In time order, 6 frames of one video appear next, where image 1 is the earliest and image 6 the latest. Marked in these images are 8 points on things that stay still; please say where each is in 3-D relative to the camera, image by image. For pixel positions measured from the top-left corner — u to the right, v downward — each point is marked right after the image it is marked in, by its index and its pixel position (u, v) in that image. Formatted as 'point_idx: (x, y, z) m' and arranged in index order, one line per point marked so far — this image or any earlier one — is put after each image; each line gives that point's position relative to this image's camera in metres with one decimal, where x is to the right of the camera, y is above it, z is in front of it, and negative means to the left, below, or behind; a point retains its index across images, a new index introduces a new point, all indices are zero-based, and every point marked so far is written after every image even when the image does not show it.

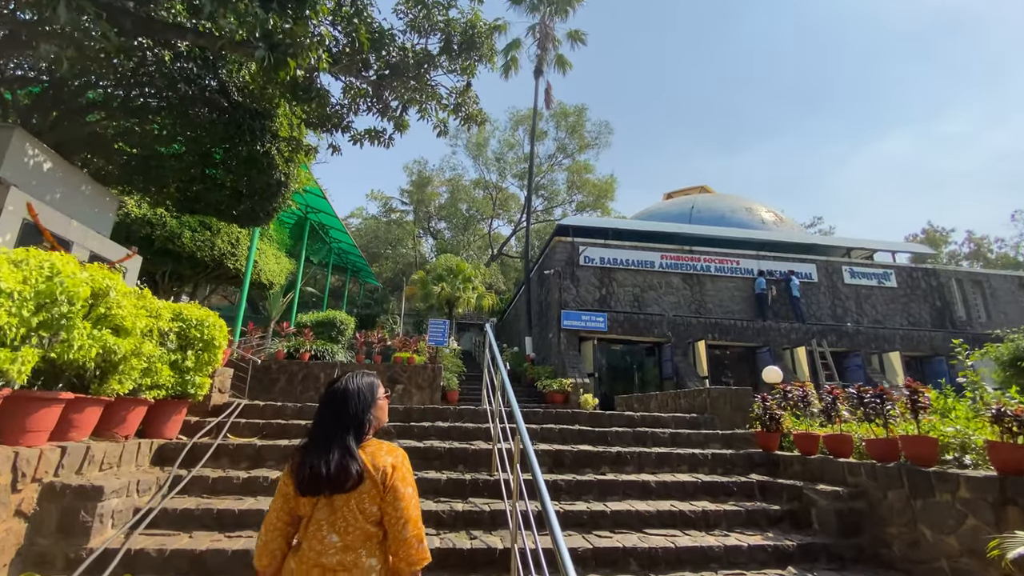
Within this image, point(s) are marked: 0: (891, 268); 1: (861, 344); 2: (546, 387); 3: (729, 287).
0: (+9.8, +0.5, +13.4) m
1: (+8.3, -1.3, +12.3) m
2: (+0.7, -1.9, +9.9) m
3: (+5.2, 0.0, +12.3) m
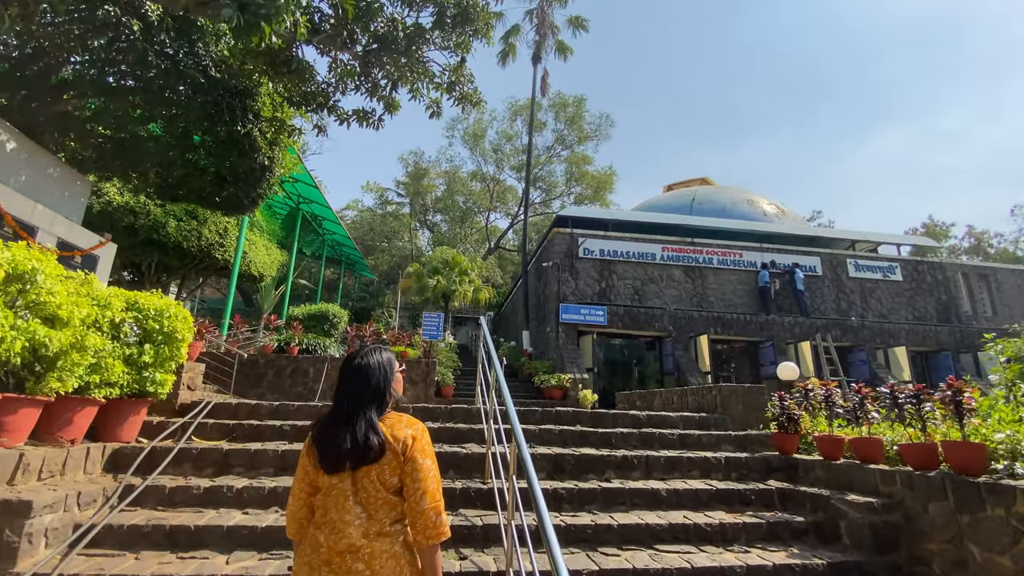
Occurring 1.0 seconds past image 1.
0: (+9.8, +0.7, +13.1) m
1: (+8.3, -1.2, +12.0) m
2: (+0.6, -1.8, +9.5) m
3: (+5.1, +0.2, +12.0) m
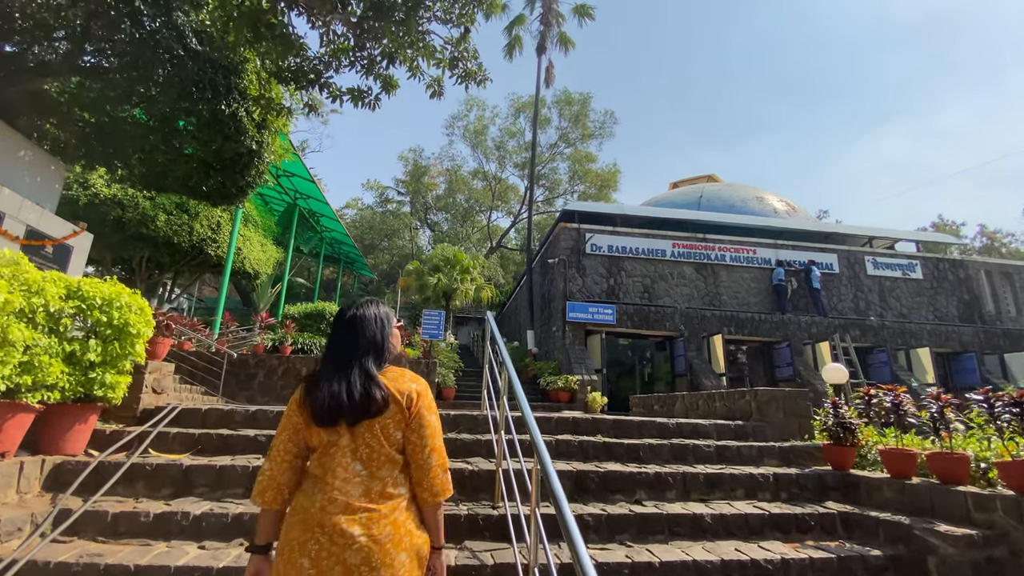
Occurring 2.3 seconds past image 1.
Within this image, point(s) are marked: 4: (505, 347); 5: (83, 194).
0: (+9.9, +0.7, +12.6) m
1: (+8.4, -1.1, +11.5) m
2: (+0.7, -1.7, +9.1) m
3: (+5.2, +0.2, +11.5) m
4: (-0.1, -0.5, +4.1) m
5: (-8.4, +1.8, +10.1) m
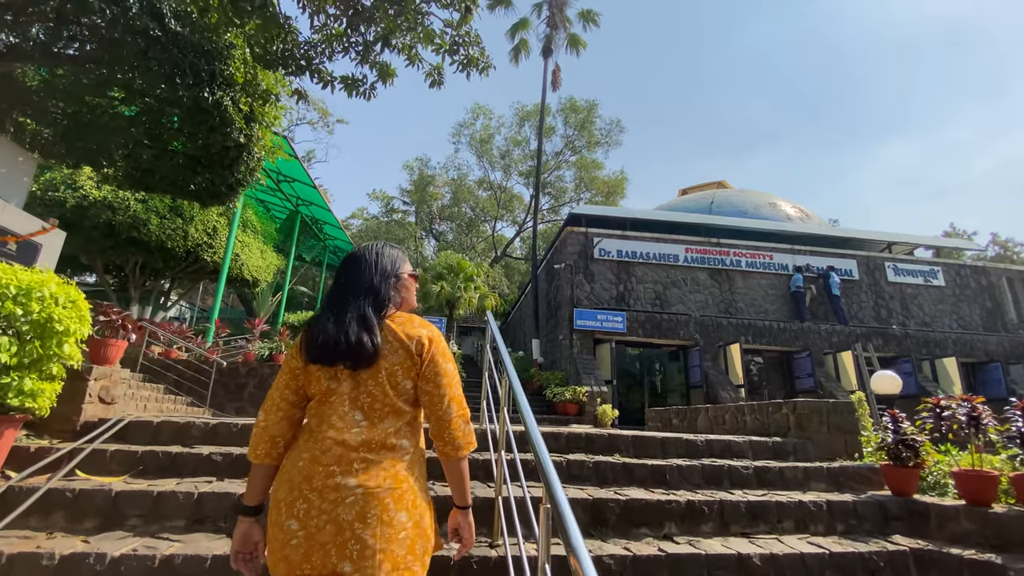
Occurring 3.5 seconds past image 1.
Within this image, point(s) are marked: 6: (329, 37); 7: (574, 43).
0: (+10.0, +0.5, +12.1) m
1: (+8.5, -1.3, +11.0) m
2: (+0.8, -1.8, +8.6) m
3: (+5.3, +0.1, +11.0) m
4: (0.0, -0.5, +3.7) m
5: (-8.3, +1.7, +9.8) m
6: (-1.8, +2.5, +5.2) m
7: (+1.8, +7.0, +14.9) m
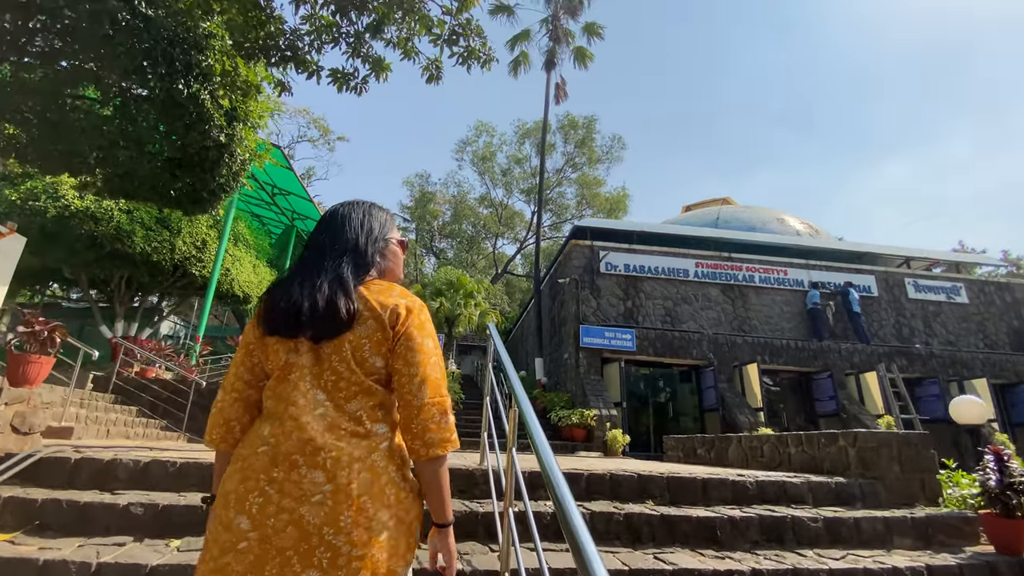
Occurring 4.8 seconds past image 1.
0: (+10.0, +0.2, +11.5) m
1: (+8.5, -1.6, +10.4) m
2: (+0.8, -2.0, +8.0) m
3: (+5.4, -0.2, +10.5) m
4: (0.0, -0.5, +3.1) m
5: (-8.2, +1.5, +9.3) m
6: (-1.8, +2.4, +4.8) m
7: (+1.8, +6.6, +14.6) m
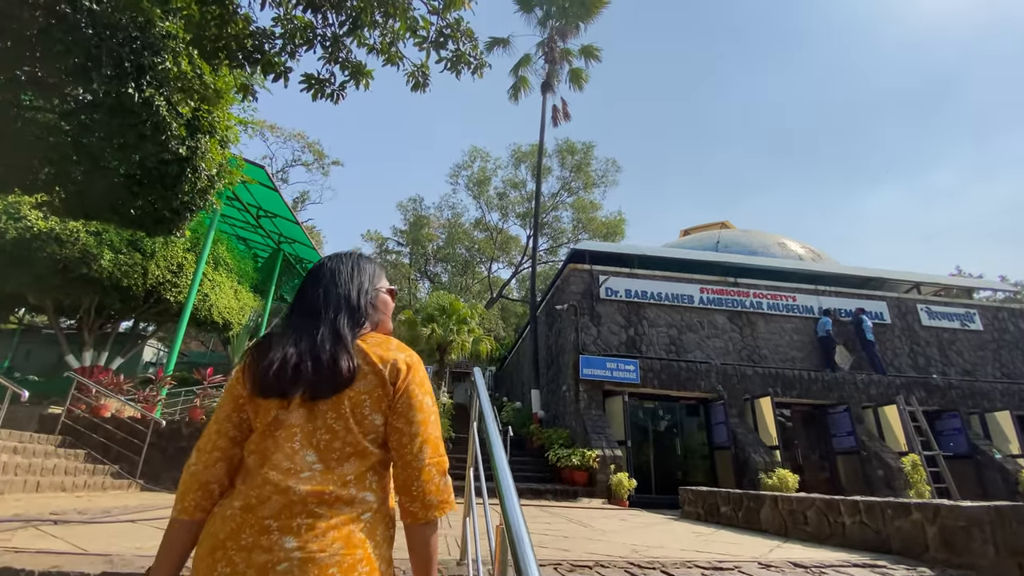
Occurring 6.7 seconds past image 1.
0: (+9.9, -0.4, +11.1) m
1: (+8.4, -2.1, +9.8) m
2: (+0.7, -2.4, +7.3) m
3: (+5.3, -0.8, +10.0) m
4: (0.0, -0.7, +2.5) m
5: (-8.3, +1.0, +8.7) m
6: (-1.8, +2.2, +4.3) m
7: (+1.7, +5.8, +14.3) m
